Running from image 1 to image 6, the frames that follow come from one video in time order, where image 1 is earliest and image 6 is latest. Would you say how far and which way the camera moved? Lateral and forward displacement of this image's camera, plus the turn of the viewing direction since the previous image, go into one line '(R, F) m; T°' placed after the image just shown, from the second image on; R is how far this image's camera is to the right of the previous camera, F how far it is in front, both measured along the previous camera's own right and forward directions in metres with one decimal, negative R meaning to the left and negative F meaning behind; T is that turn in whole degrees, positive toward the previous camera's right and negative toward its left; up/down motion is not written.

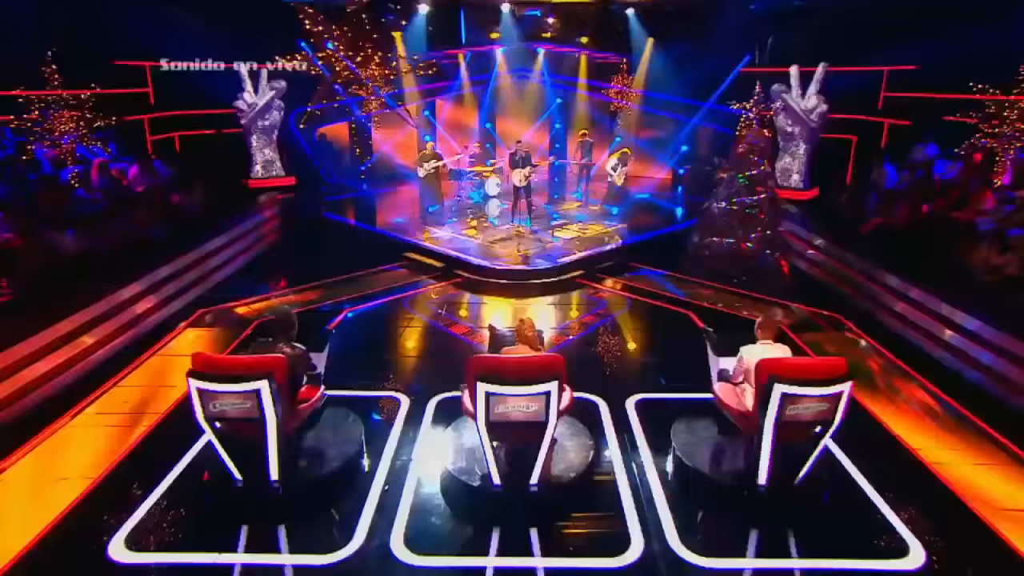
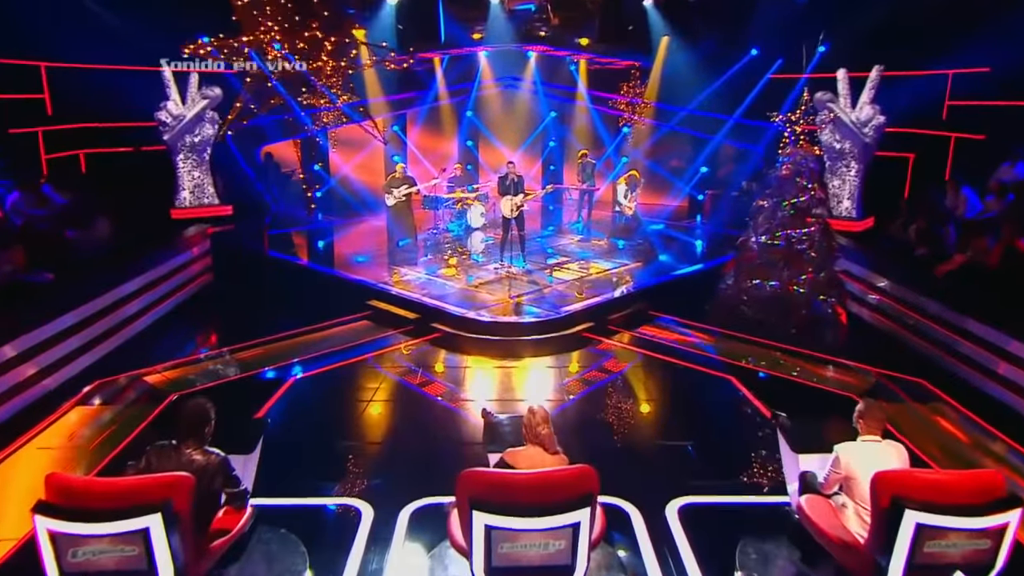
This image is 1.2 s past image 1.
(-0.2, +1.7) m; +2°
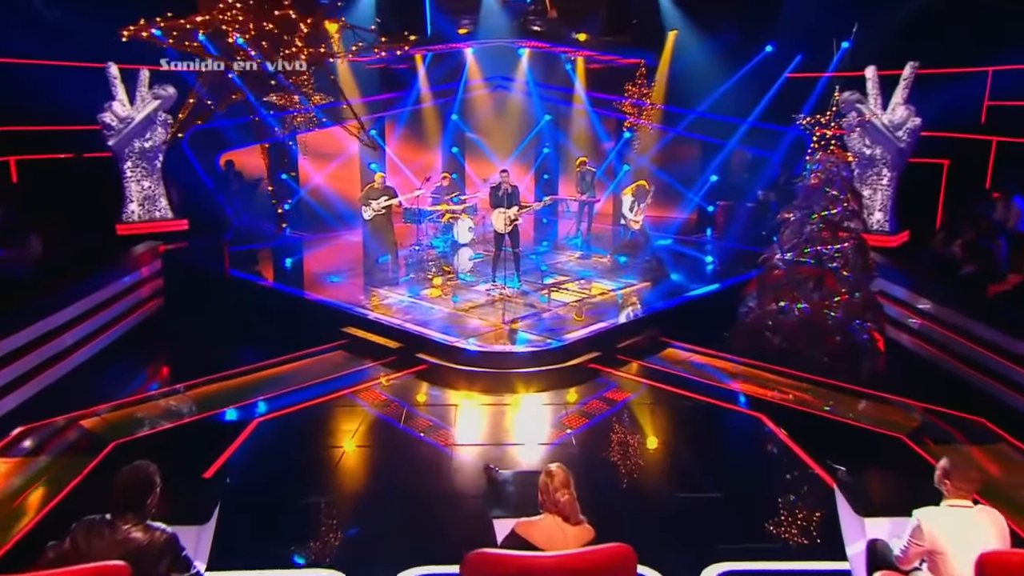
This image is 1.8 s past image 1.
(-0.2, +0.8) m; +2°
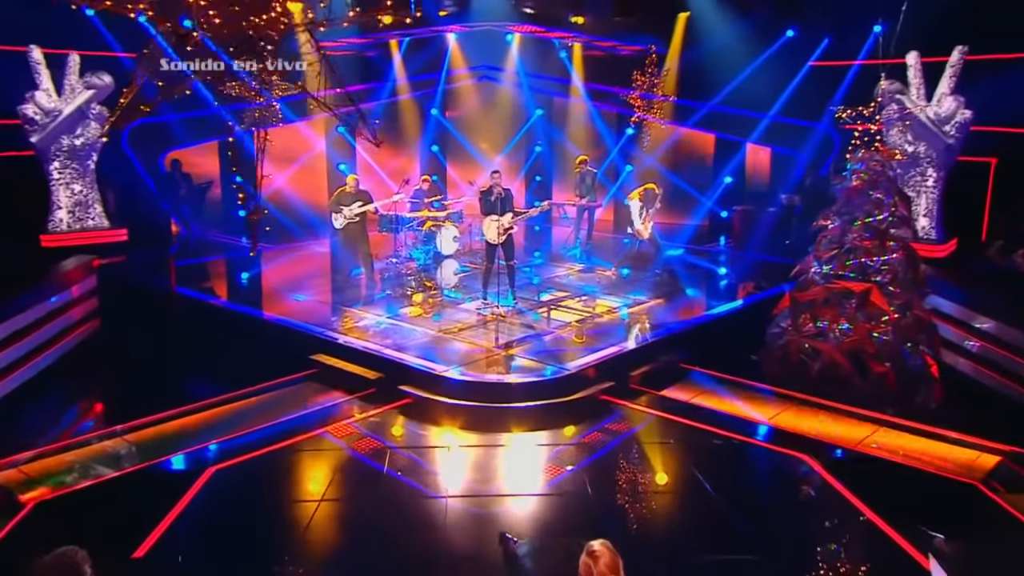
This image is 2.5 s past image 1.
(-0.2, +0.9) m; +2°
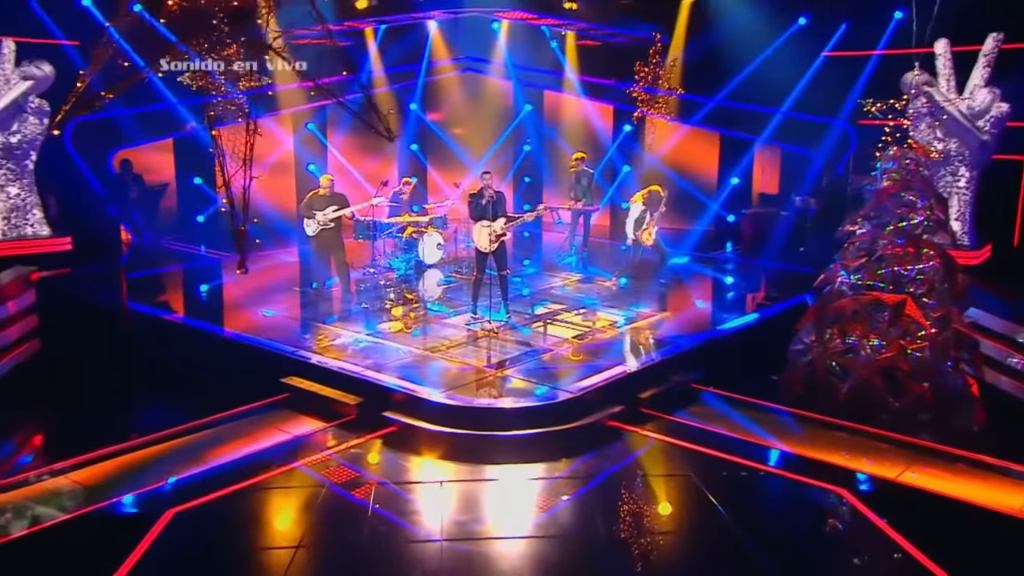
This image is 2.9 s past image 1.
(-0.1, +0.6) m; +2°
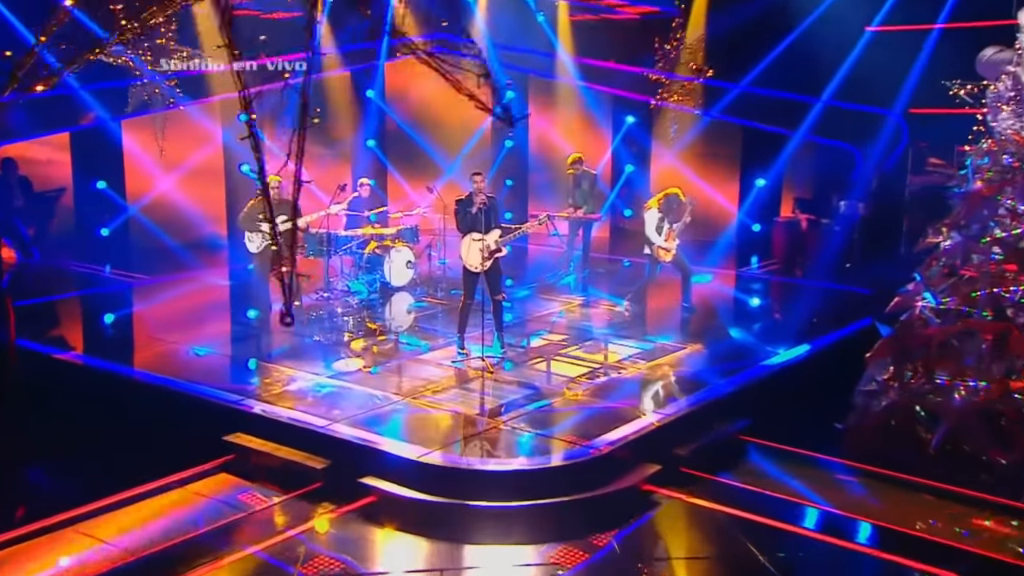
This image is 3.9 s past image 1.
(-0.3, +1.1) m; +4°
